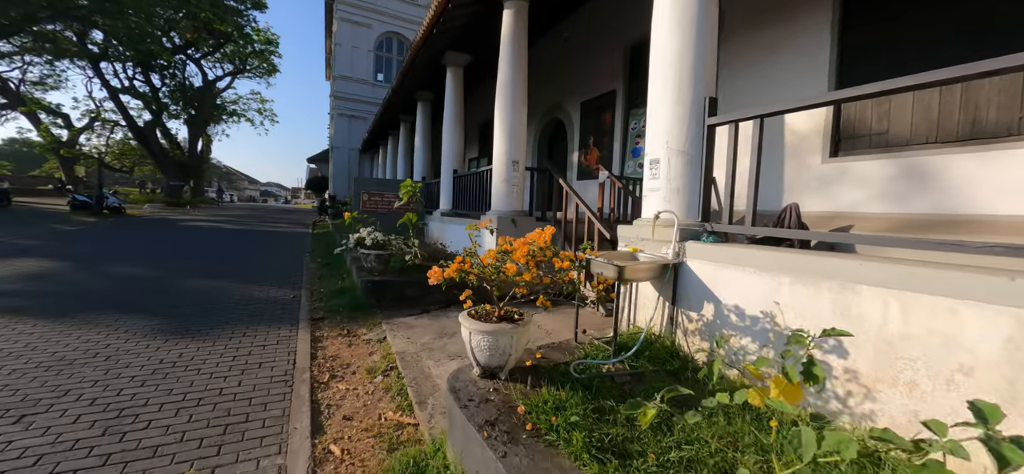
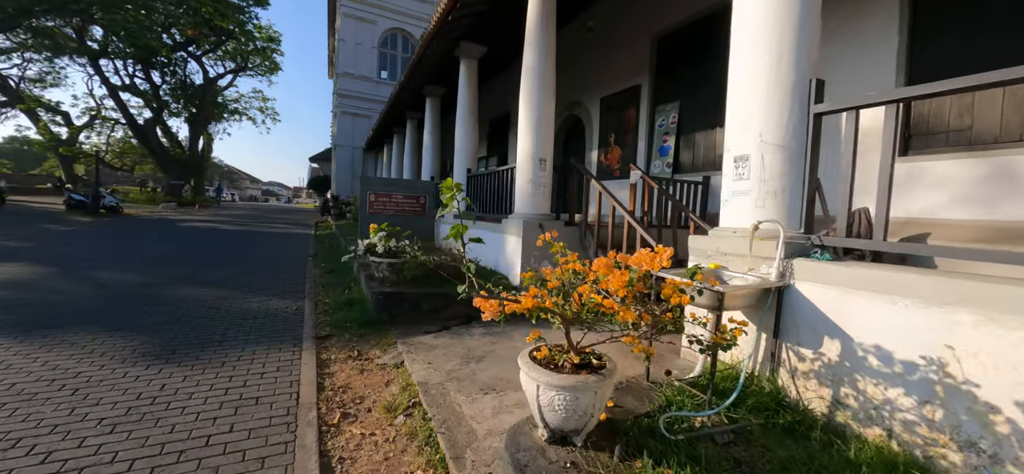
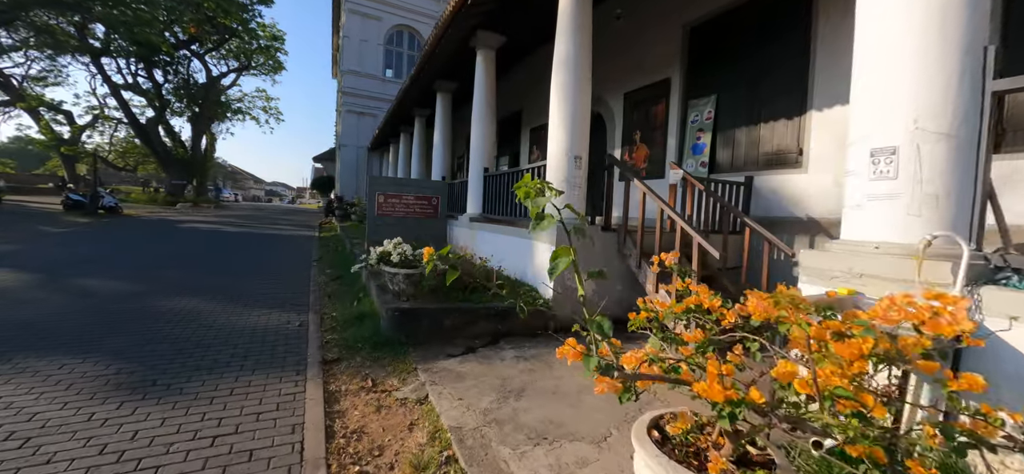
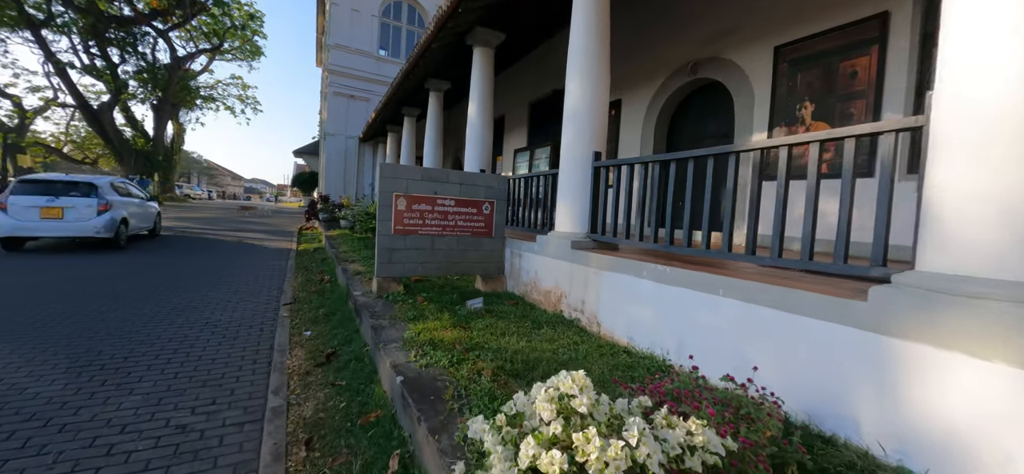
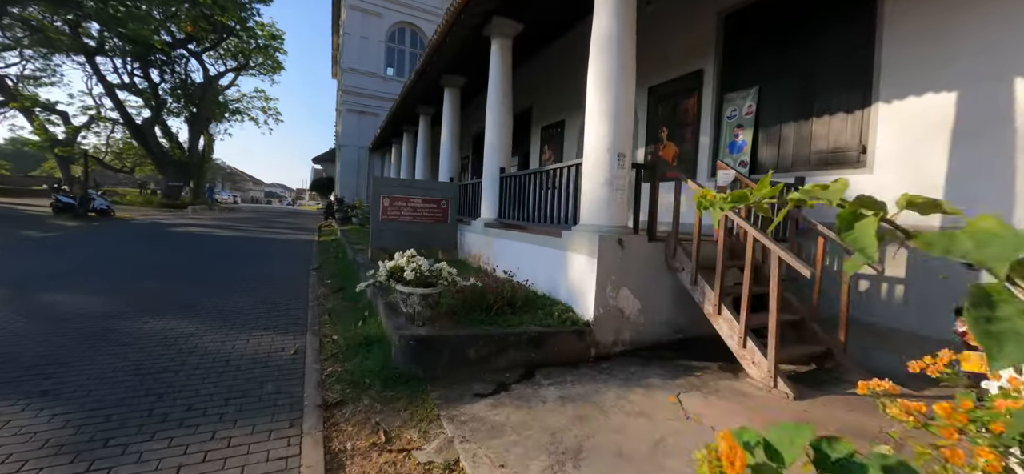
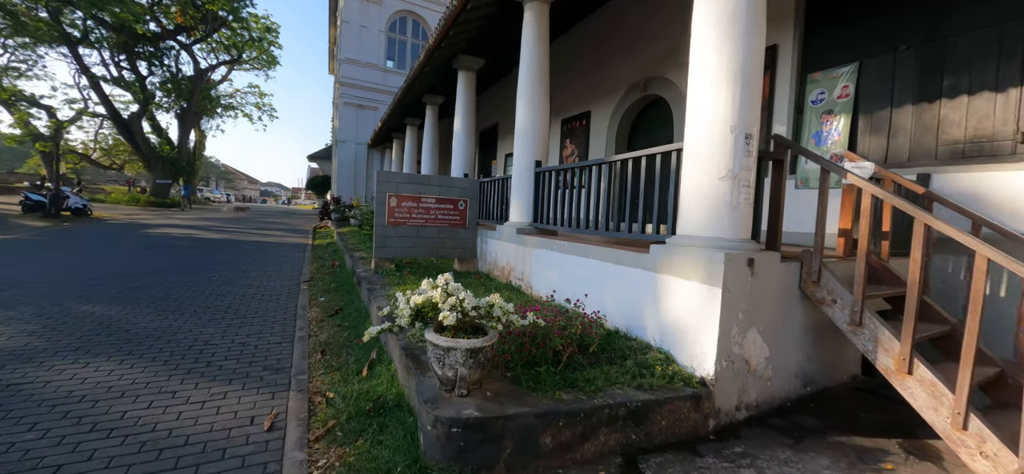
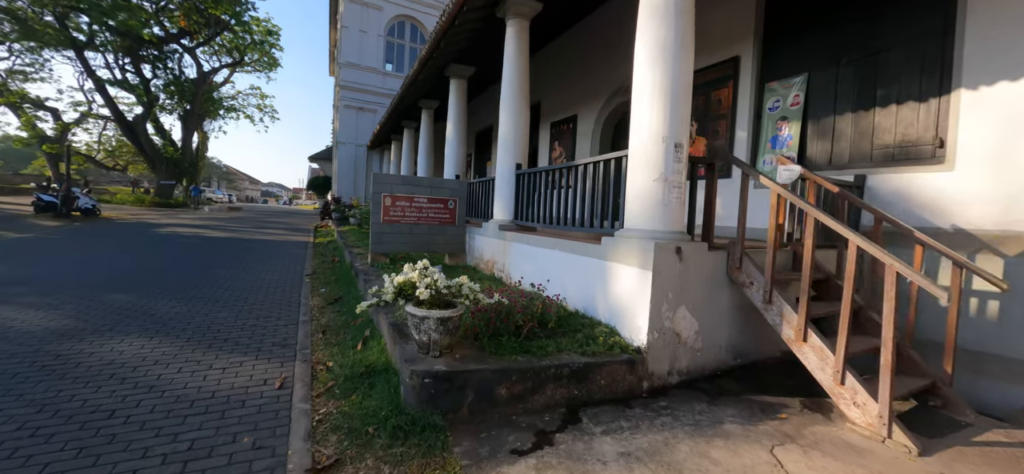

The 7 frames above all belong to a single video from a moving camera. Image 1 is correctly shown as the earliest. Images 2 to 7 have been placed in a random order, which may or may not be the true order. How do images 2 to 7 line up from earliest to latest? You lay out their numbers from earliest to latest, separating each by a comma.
2, 3, 5, 7, 6, 4
